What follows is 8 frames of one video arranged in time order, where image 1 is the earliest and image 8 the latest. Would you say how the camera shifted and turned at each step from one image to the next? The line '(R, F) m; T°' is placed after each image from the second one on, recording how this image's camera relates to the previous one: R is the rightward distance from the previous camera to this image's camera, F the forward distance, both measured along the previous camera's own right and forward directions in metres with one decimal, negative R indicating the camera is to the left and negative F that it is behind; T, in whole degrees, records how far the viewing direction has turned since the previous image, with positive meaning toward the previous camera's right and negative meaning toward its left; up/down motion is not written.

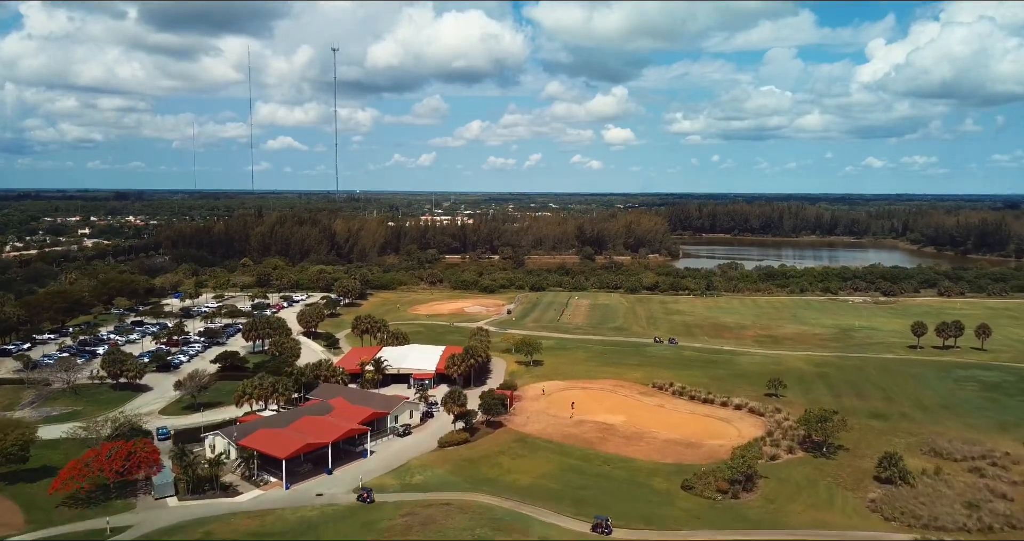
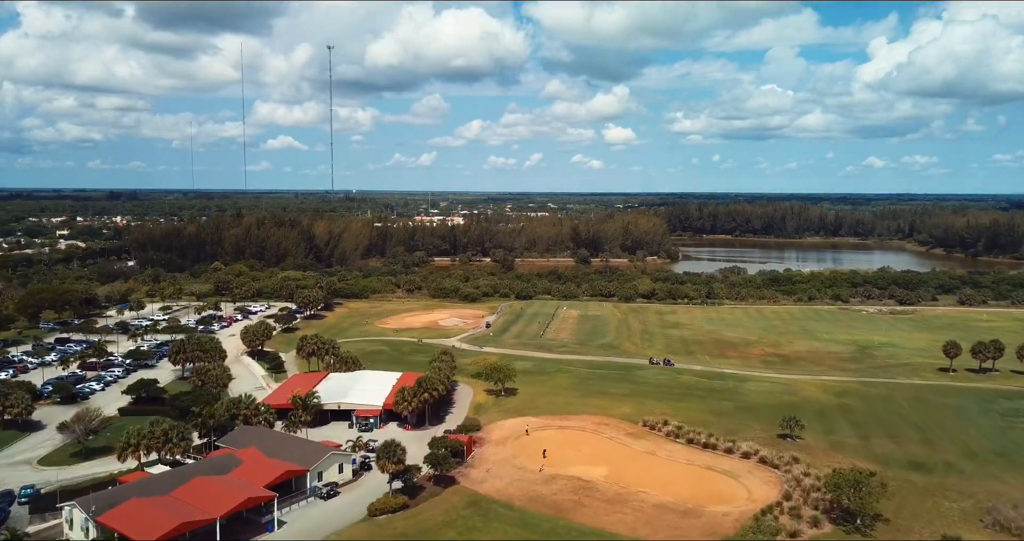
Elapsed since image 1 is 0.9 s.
(+1.9, +7.7) m; 0°
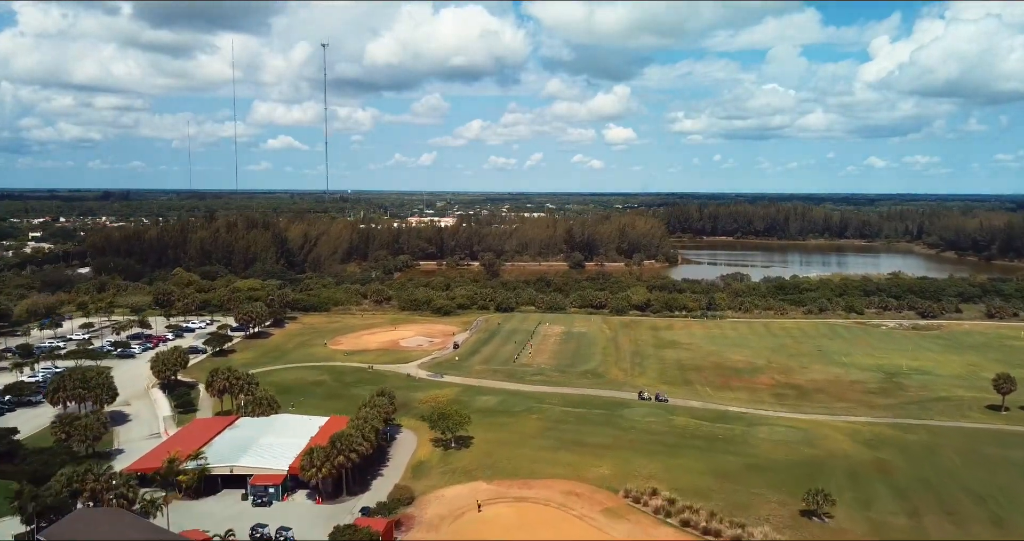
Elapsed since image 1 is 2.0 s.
(+2.2, +8.9) m; 0°
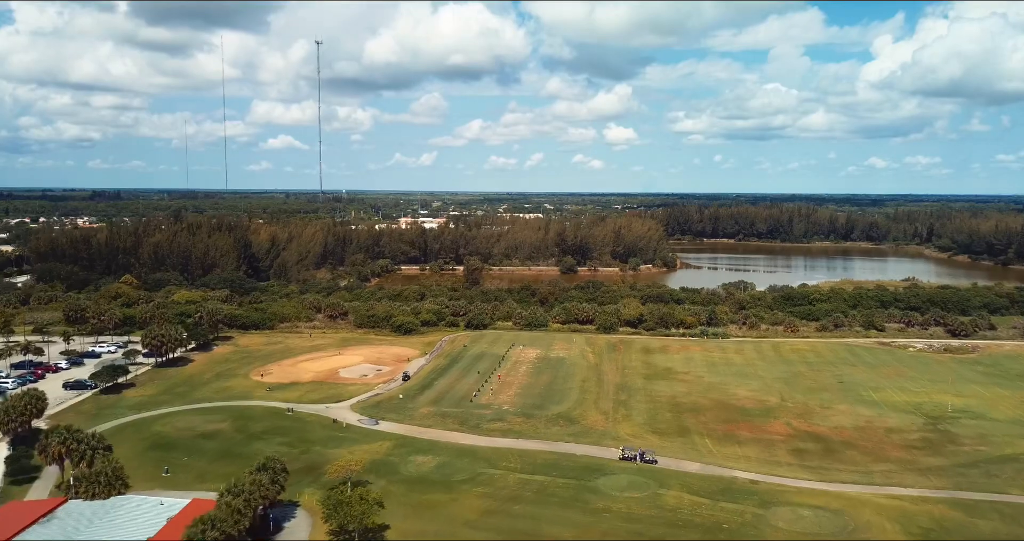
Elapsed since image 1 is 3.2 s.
(+2.5, +10.0) m; 0°
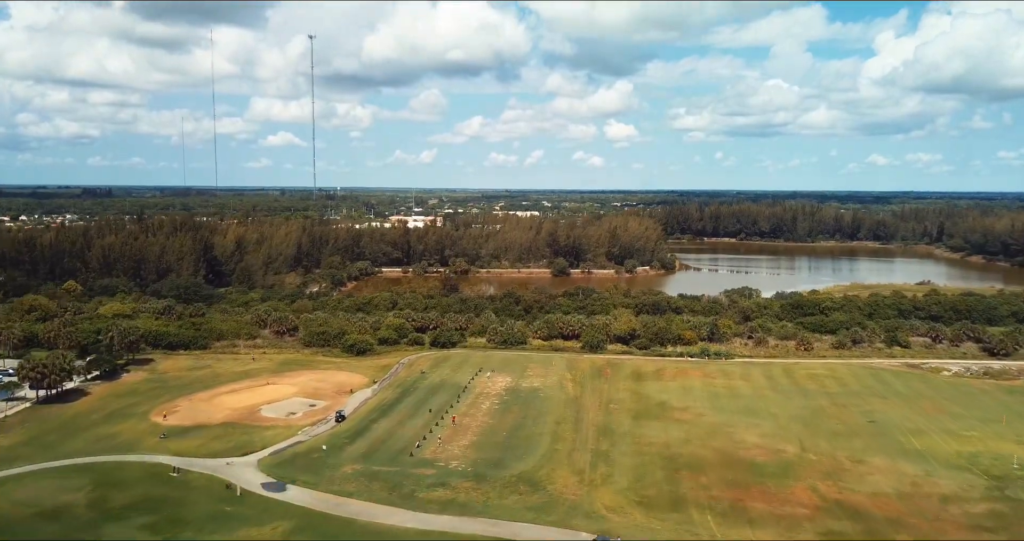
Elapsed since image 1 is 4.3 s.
(+2.2, +9.2) m; 0°
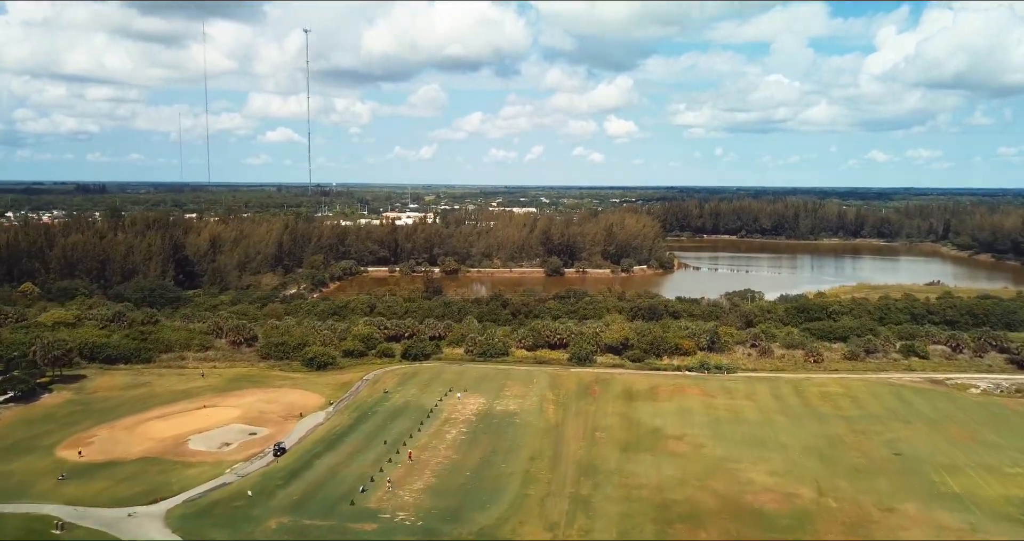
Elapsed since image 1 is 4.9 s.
(+1.4, +5.8) m; 0°
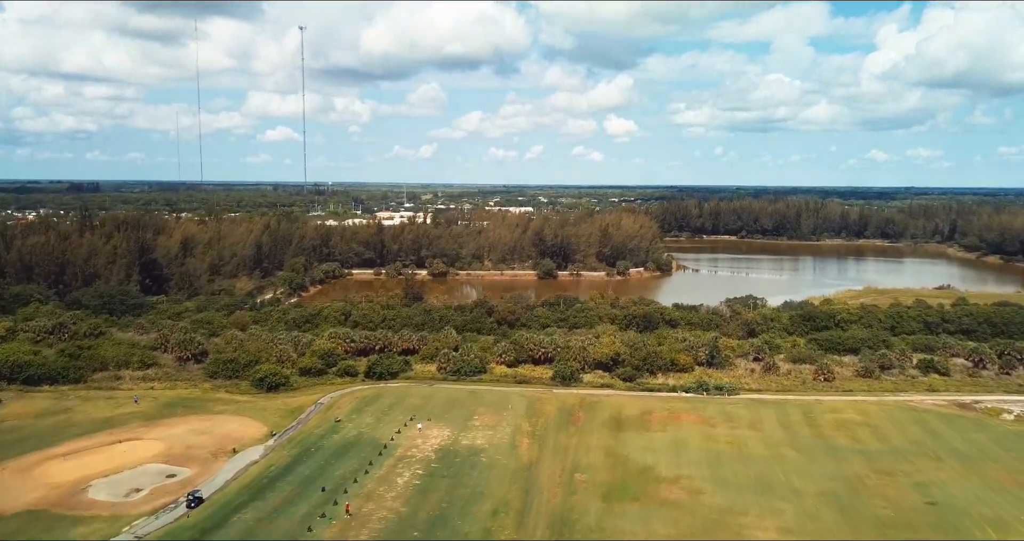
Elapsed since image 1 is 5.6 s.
(+1.5, +5.7) m; 0°
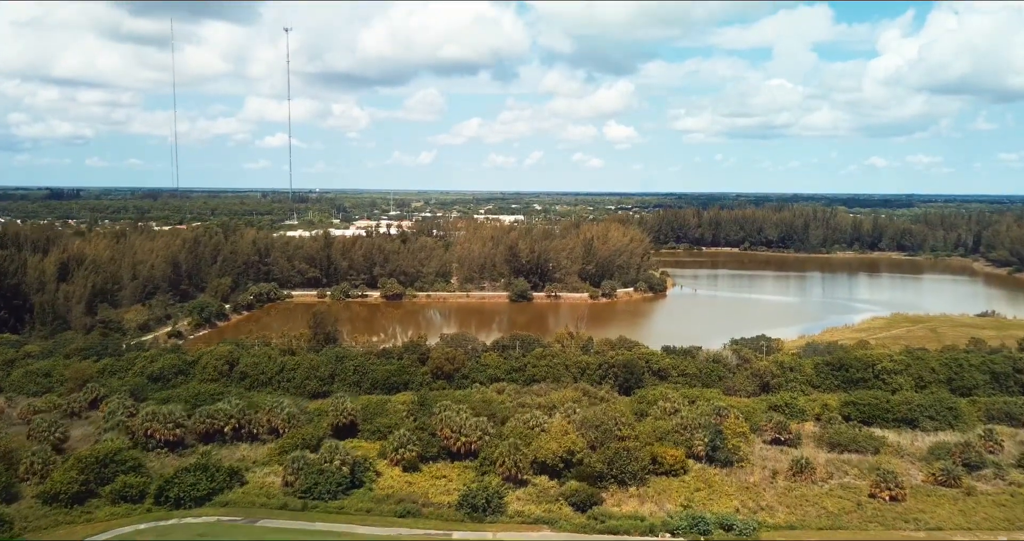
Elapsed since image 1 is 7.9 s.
(+4.7, +18.8) m; 0°
